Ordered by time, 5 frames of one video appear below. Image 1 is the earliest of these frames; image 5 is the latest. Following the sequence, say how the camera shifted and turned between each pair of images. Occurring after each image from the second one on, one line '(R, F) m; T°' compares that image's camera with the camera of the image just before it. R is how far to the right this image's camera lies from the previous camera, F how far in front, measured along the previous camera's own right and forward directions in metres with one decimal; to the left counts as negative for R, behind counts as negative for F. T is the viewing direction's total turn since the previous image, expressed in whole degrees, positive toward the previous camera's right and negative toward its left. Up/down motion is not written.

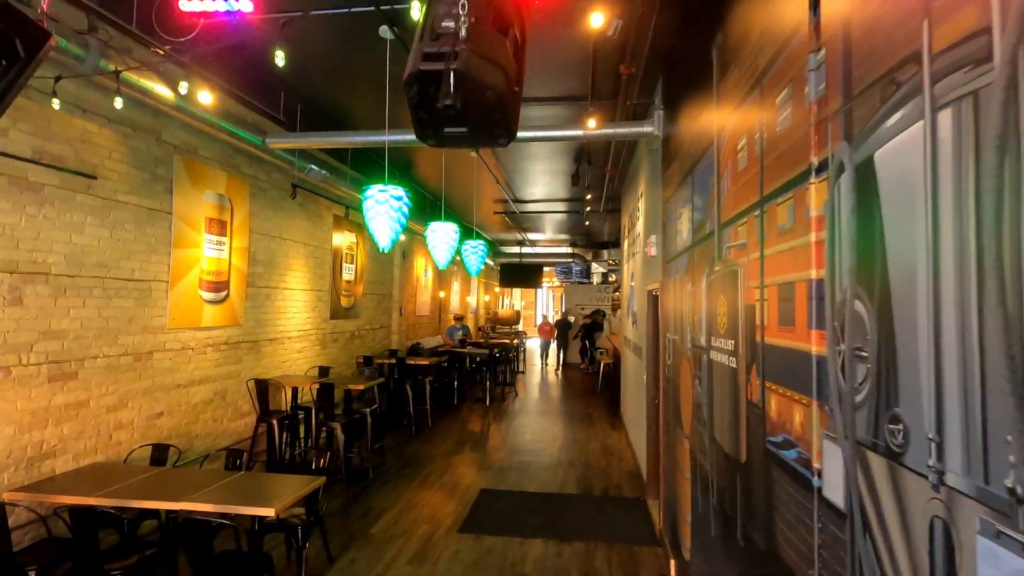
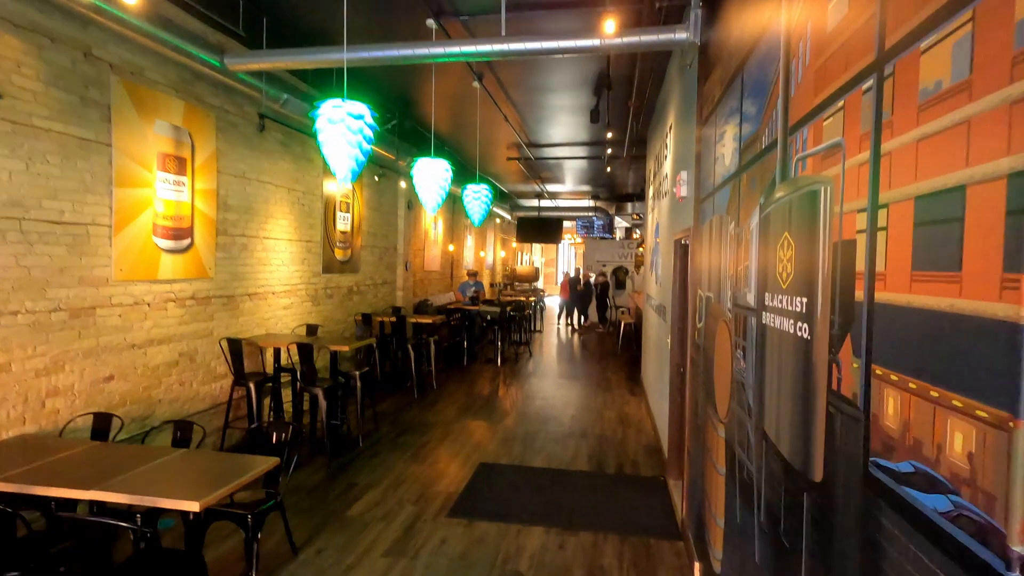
(+0.2, +0.7) m; -3°
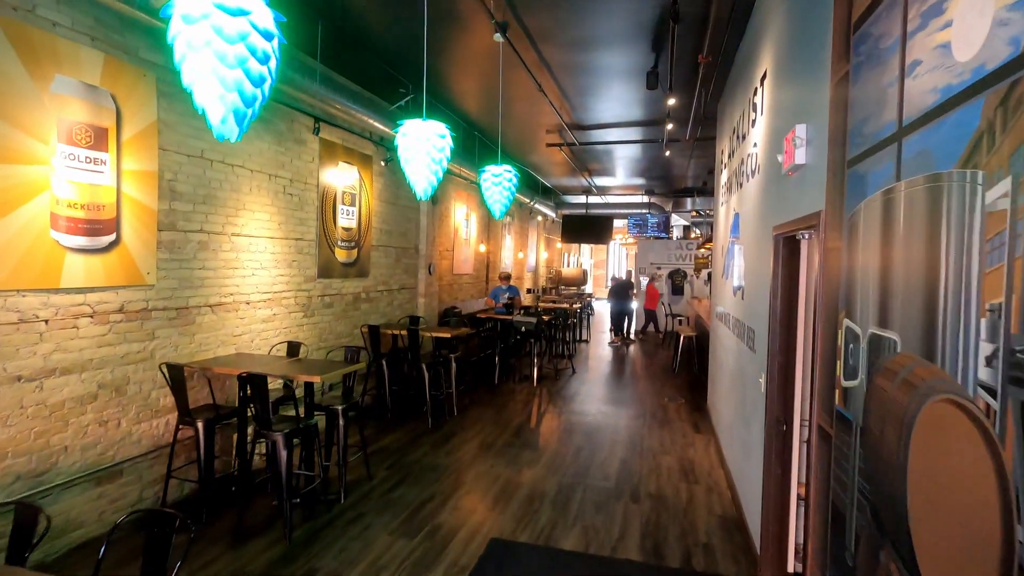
(+0.2, +1.3) m; -5°
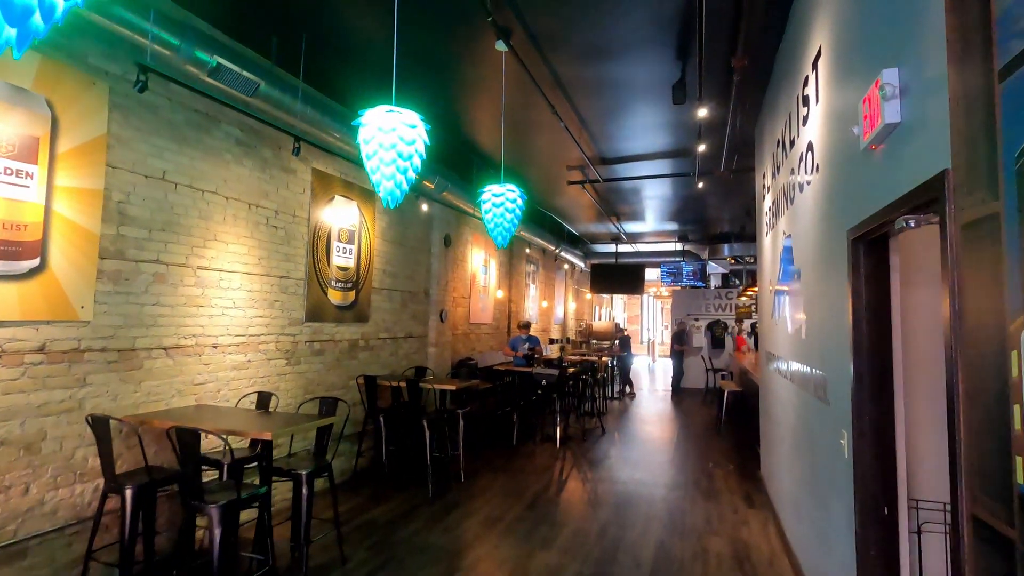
(+0.2, +0.7) m; -4°
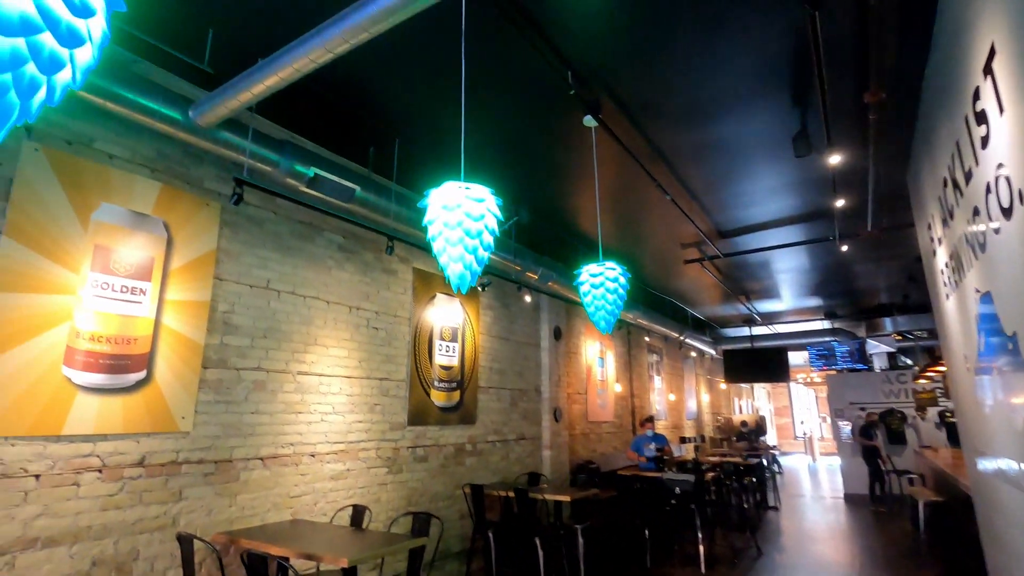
(+0.1, +0.4) m; -13°
